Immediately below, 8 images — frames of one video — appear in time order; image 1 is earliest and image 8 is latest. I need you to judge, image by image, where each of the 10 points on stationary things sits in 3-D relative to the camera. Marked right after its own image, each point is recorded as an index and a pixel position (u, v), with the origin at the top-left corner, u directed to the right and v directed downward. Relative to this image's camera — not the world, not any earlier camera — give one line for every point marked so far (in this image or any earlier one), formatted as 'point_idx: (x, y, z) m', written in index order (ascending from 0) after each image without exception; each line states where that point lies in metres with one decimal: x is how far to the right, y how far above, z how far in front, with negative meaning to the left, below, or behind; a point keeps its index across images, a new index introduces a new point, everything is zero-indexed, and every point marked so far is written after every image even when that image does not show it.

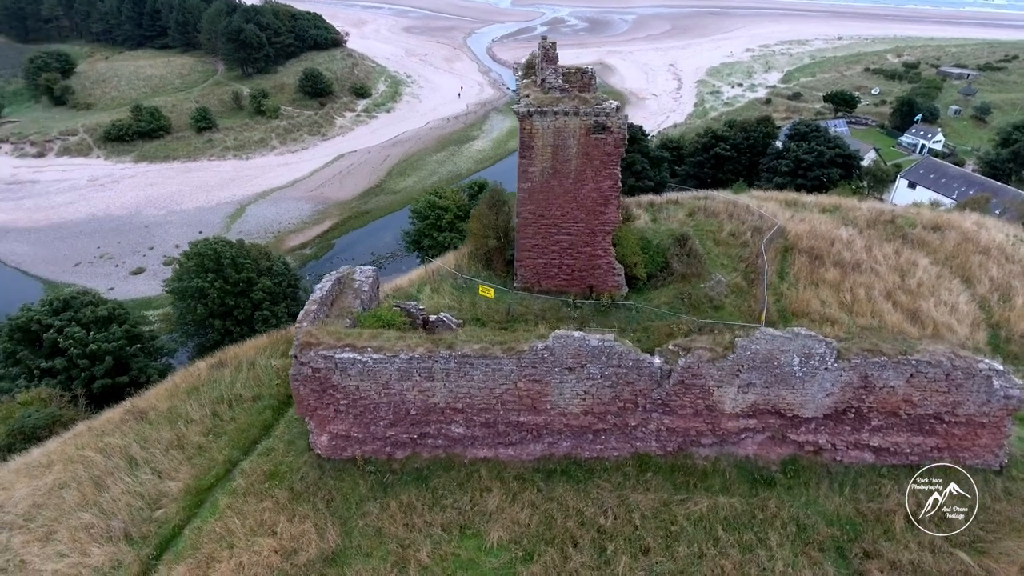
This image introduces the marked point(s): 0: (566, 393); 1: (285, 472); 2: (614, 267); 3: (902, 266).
0: (+0.8, -1.6, +9.5) m
1: (-3.6, -2.9, +10.1) m
2: (+2.3, +0.5, +14.1) m
3: (+10.0, +0.6, +16.3) m
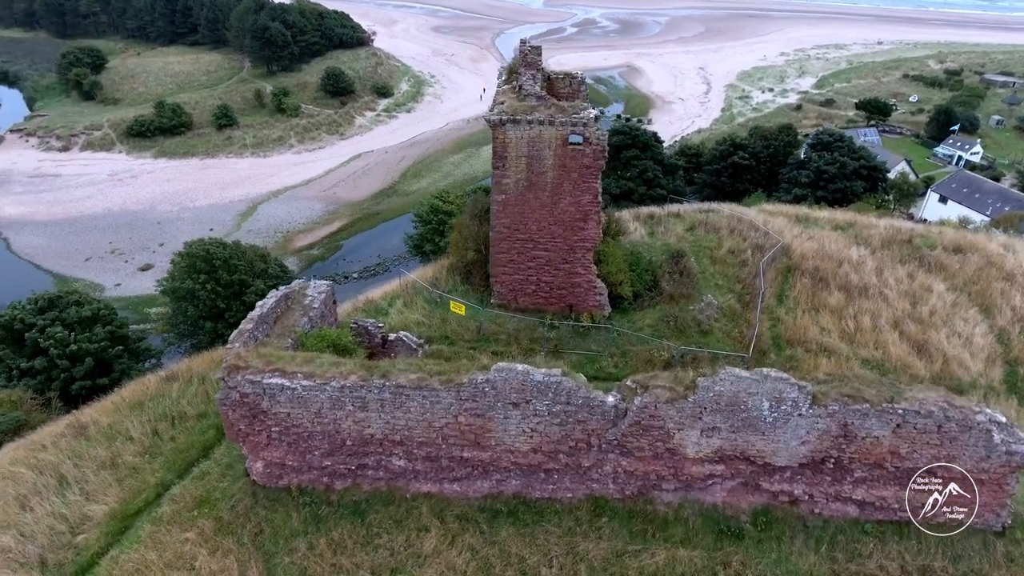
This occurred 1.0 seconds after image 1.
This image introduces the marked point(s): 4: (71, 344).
0: (0.0, -2.0, +8.7) m
1: (-4.5, -3.2, +9.6) m
2: (+1.7, 0.0, +13.3) m
3: (+9.6, -0.1, +15.1) m
4: (-12.1, -1.5, +17.4) m
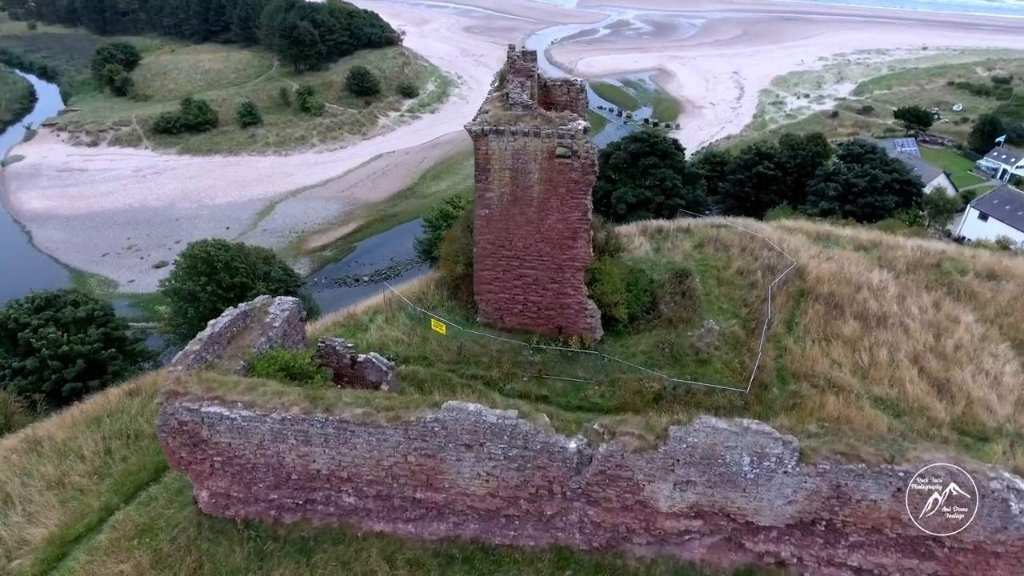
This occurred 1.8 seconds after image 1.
0: (-0.6, -2.3, +8.0) m
1: (-5.0, -3.4, +9.1) m
2: (+1.4, -0.4, +12.5) m
3: (+9.4, -0.7, +13.8) m
4: (-12.2, -1.6, +17.2) m
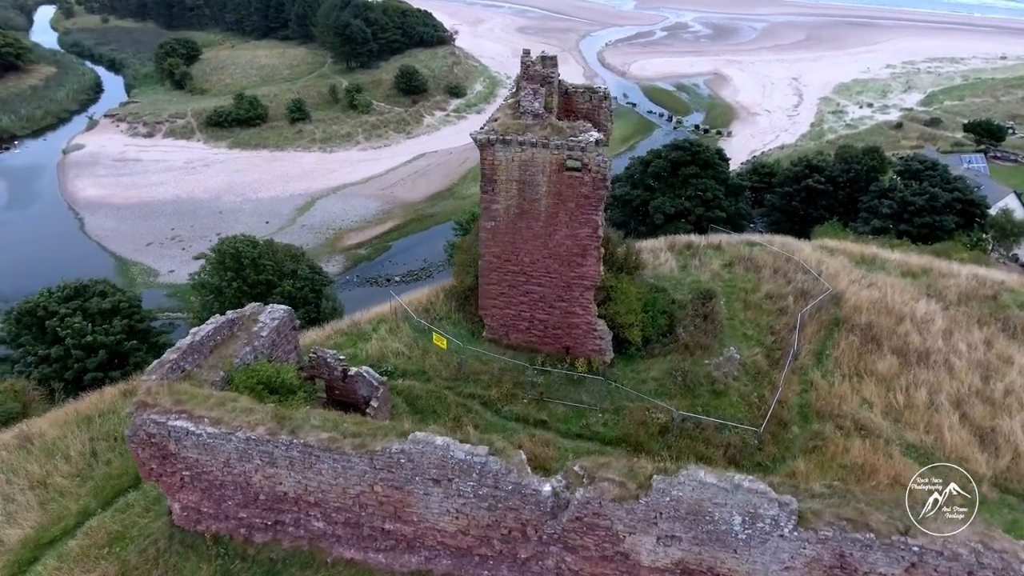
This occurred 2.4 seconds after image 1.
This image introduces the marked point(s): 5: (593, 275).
0: (-0.9, -2.6, +7.5) m
1: (-5.3, -3.5, +8.9) m
2: (+1.5, -0.8, +11.8) m
3: (+9.5, -1.5, +12.6) m
4: (-11.8, -1.3, +17.5) m
5: (+1.4, +0.2, +11.2) m
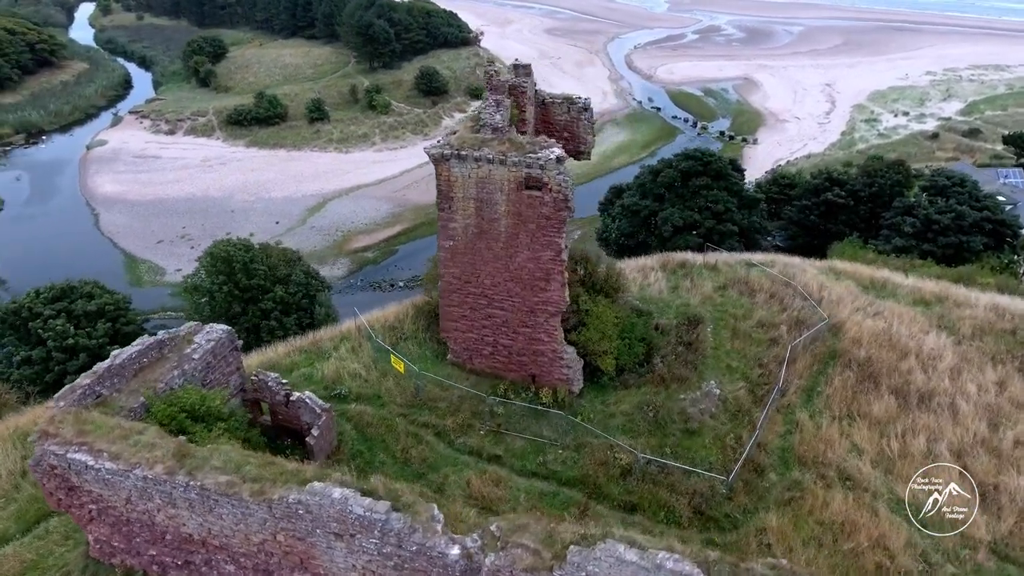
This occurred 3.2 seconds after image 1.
0: (-1.9, -3.0, +6.8) m
1: (-6.2, -3.7, +8.4) m
2: (+0.8, -1.2, +11.0) m
3: (+8.8, -2.1, +11.4) m
4: (-12.2, -1.4, +17.4) m
5: (+0.8, -0.2, +10.4) m
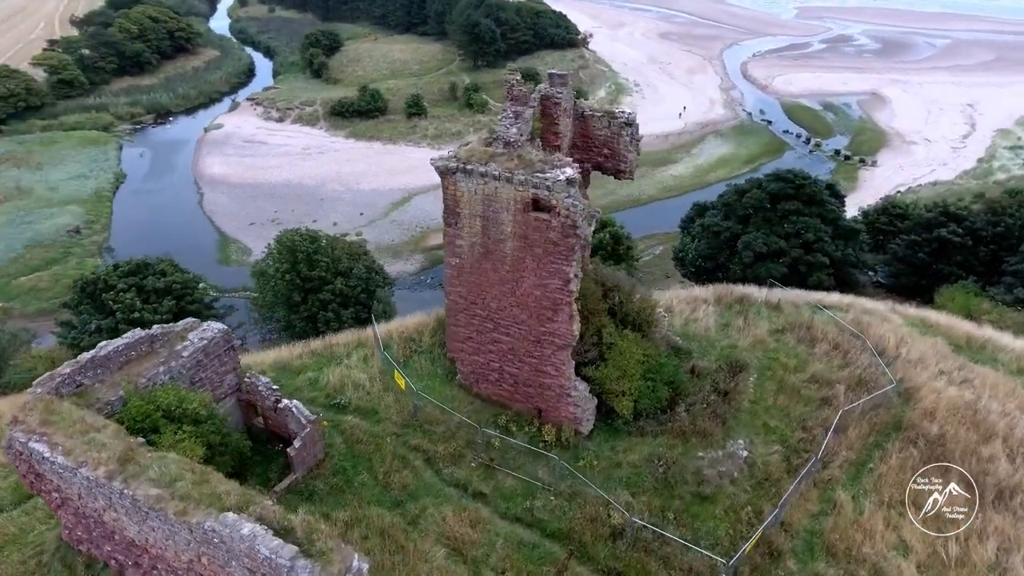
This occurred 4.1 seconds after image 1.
0: (-2.6, -3.2, +6.4) m
1: (-6.7, -3.5, +8.6) m
2: (+0.9, -1.7, +10.1) m
3: (+8.7, -3.4, +9.3) m
4: (-11.0, -0.7, +18.4) m
5: (+0.8, -0.7, +9.5) m
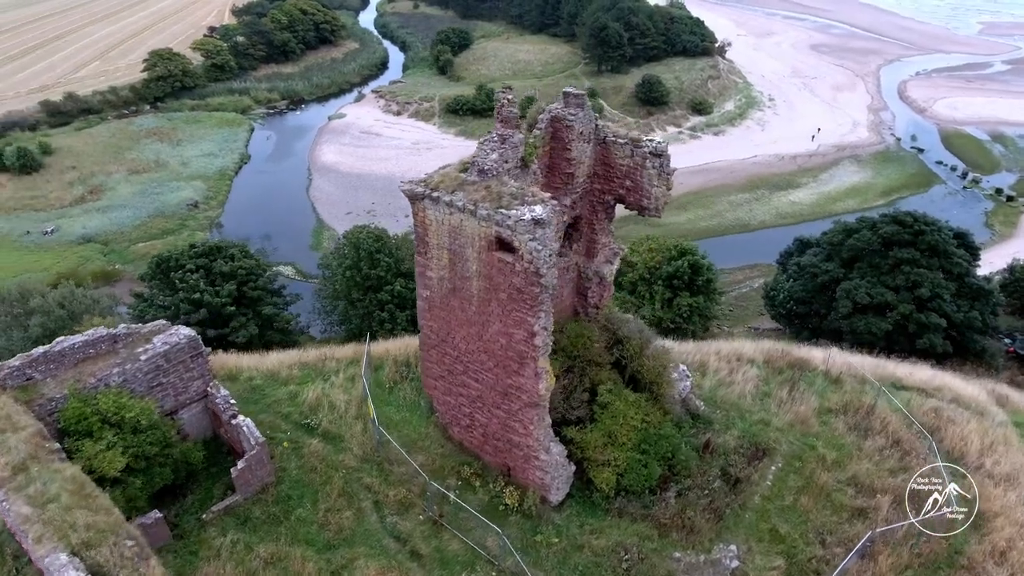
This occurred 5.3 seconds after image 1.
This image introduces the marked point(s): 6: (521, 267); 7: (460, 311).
0: (-3.9, -3.4, +5.9) m
1: (-7.5, -3.3, +8.9) m
2: (+0.3, -2.4, +8.9) m
3: (+7.6, -4.9, +6.6) m
4: (-9.6, -0.1, +19.3) m
5: (+0.3, -1.4, +8.4) m
6: (+0.1, +0.3, +7.5) m
7: (-0.7, -0.3, +8.6) m
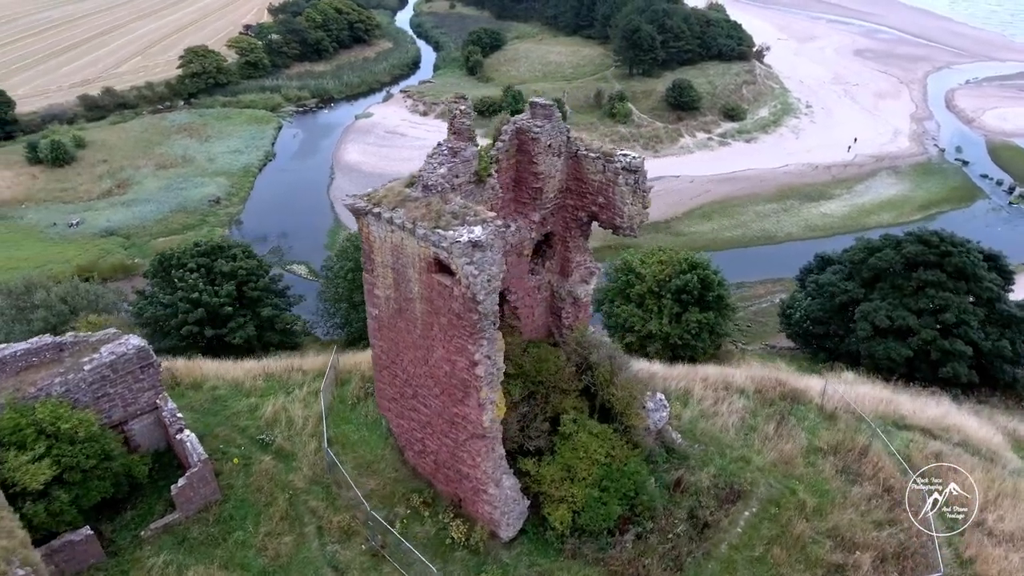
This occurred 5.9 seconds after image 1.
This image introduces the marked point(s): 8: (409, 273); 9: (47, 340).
0: (-4.8, -3.5, +5.6) m
1: (-8.3, -3.3, +8.8) m
2: (-0.4, -2.7, +8.4) m
3: (+6.7, -5.5, +5.7) m
4: (-9.6, -0.1, +19.3) m
5: (-0.4, -1.7, +7.8) m
6: (-0.6, 0.0, +7.0) m
7: (-1.4, -0.6, +8.1) m
8: (-1.2, +0.2, +7.6) m
9: (-6.4, -0.7, +8.9) m
